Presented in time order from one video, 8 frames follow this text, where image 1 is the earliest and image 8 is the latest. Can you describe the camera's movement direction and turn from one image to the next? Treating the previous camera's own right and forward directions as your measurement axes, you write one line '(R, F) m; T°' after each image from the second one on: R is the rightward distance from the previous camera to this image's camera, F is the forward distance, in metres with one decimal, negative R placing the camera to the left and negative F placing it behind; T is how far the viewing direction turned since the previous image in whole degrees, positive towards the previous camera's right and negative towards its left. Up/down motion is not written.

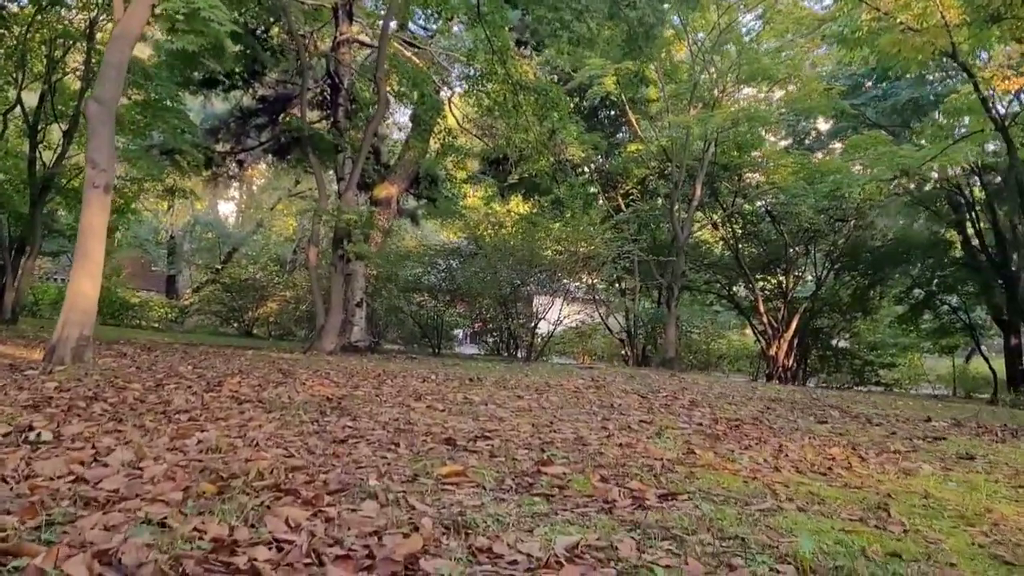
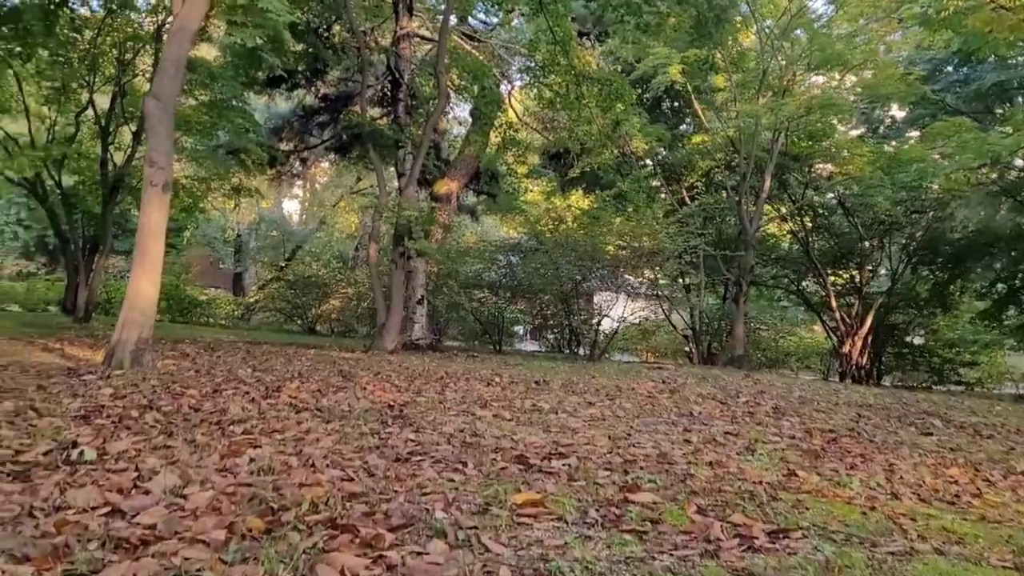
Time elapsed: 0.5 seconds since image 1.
(0.0, +0.2) m; -4°
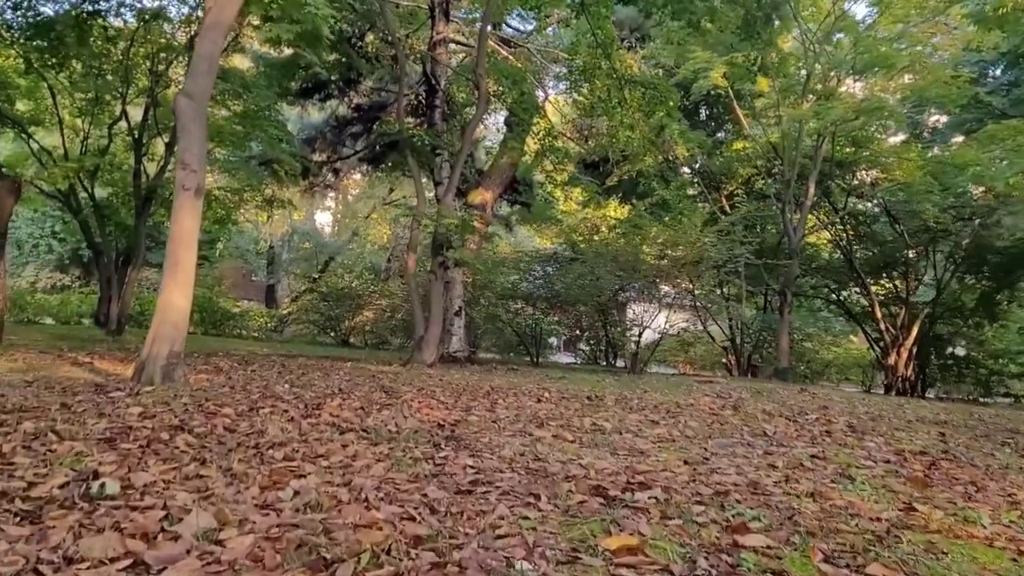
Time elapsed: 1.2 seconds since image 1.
(-0.1, +0.3) m; -2°
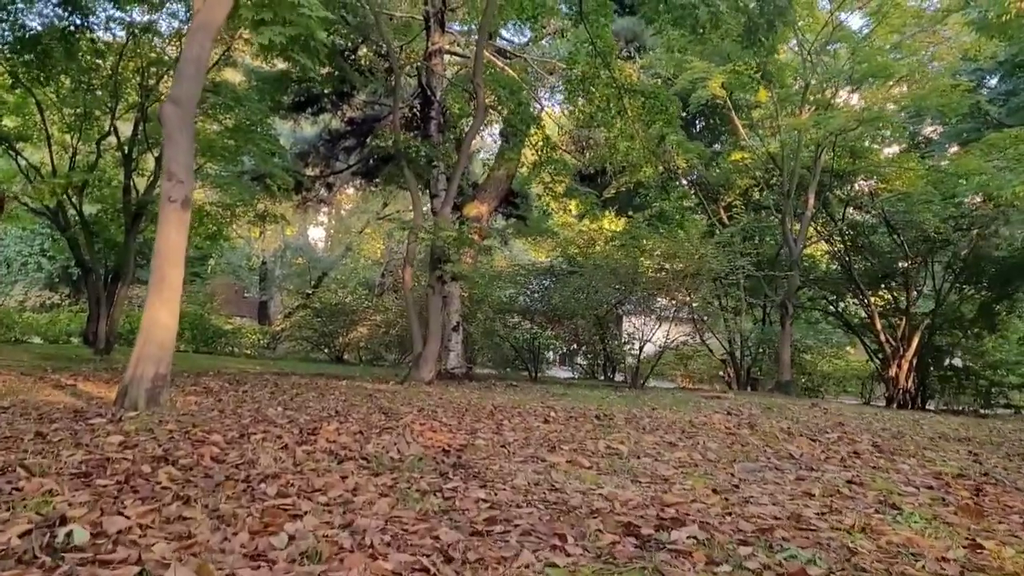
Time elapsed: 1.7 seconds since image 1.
(-0.1, +0.2) m; 0°
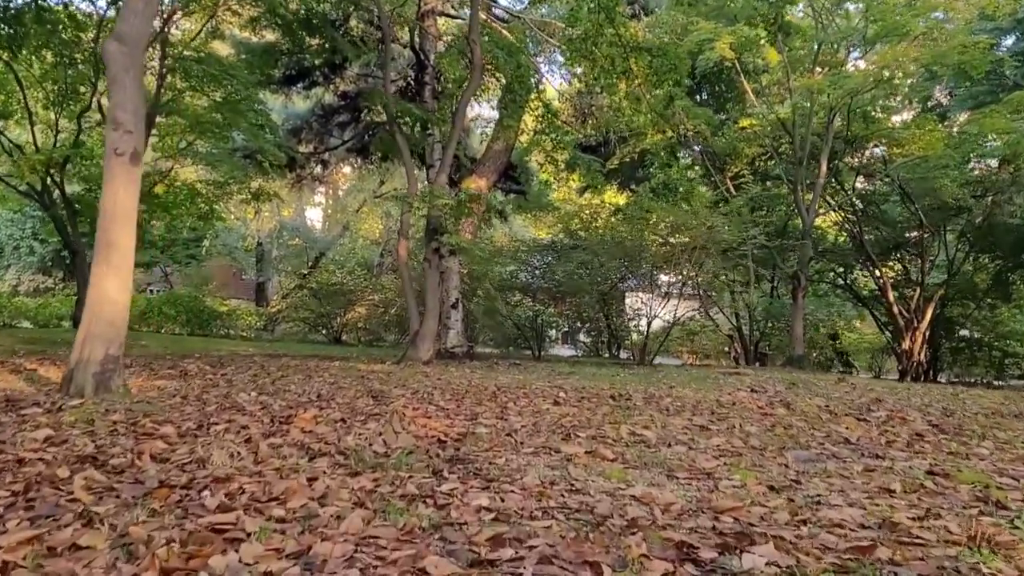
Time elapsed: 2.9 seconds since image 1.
(0.0, +0.5) m; 0°
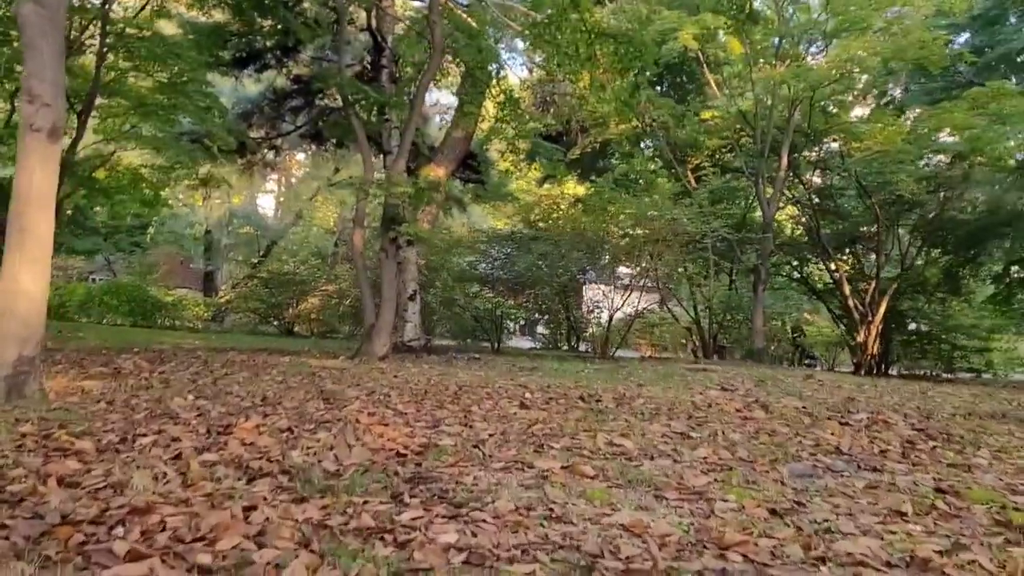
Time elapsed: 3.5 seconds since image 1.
(0.0, +0.2) m; +3°
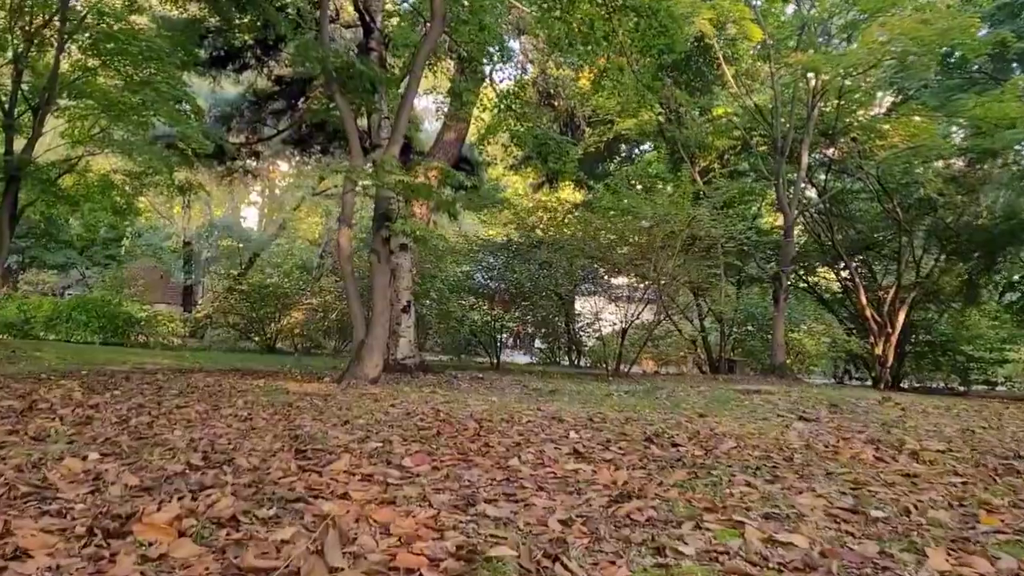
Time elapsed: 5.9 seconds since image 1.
(-0.2, +1.0) m; +1°
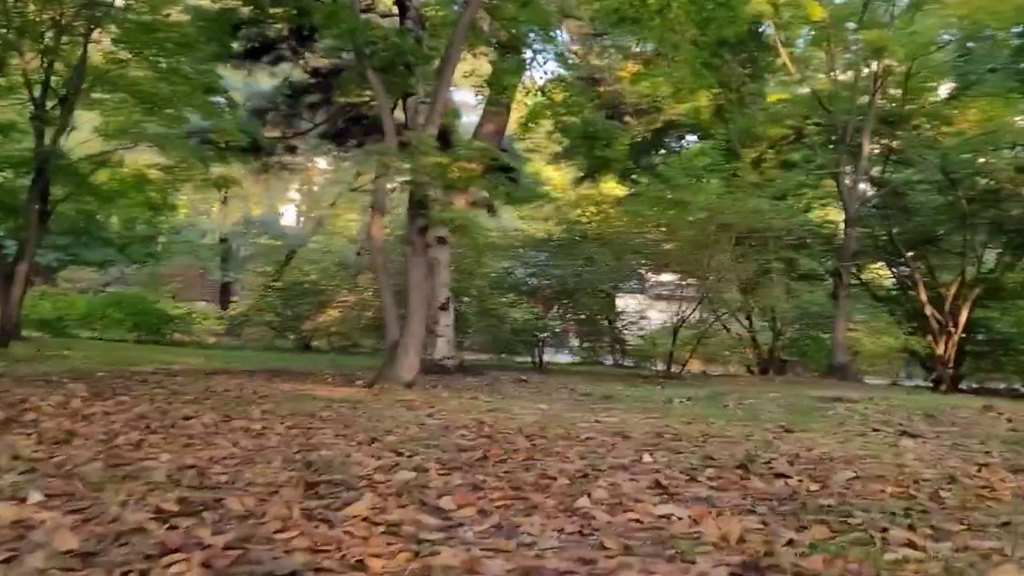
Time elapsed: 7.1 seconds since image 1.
(-0.1, +0.5) m; -3°
